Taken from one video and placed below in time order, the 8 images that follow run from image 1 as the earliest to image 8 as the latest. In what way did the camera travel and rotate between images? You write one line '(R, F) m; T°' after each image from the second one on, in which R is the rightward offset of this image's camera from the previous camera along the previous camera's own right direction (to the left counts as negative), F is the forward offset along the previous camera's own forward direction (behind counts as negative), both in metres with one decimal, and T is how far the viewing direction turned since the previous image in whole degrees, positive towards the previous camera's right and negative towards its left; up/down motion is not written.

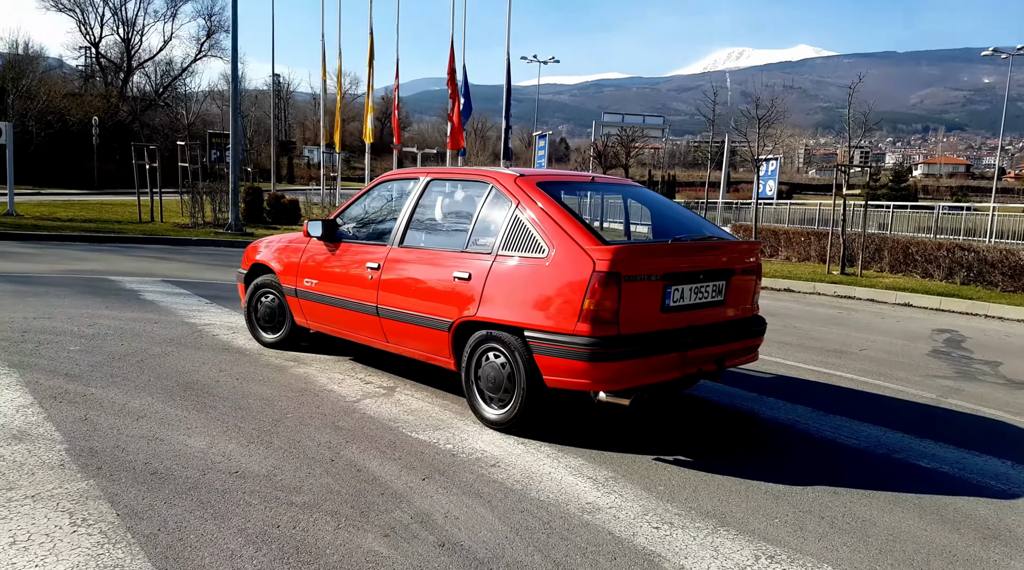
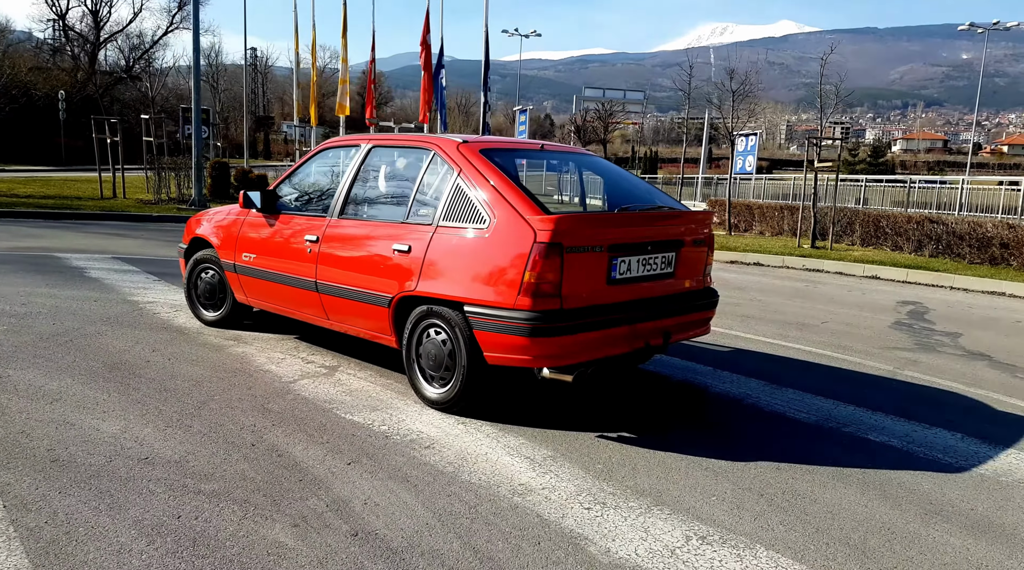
(+0.3, +0.3) m; +1°
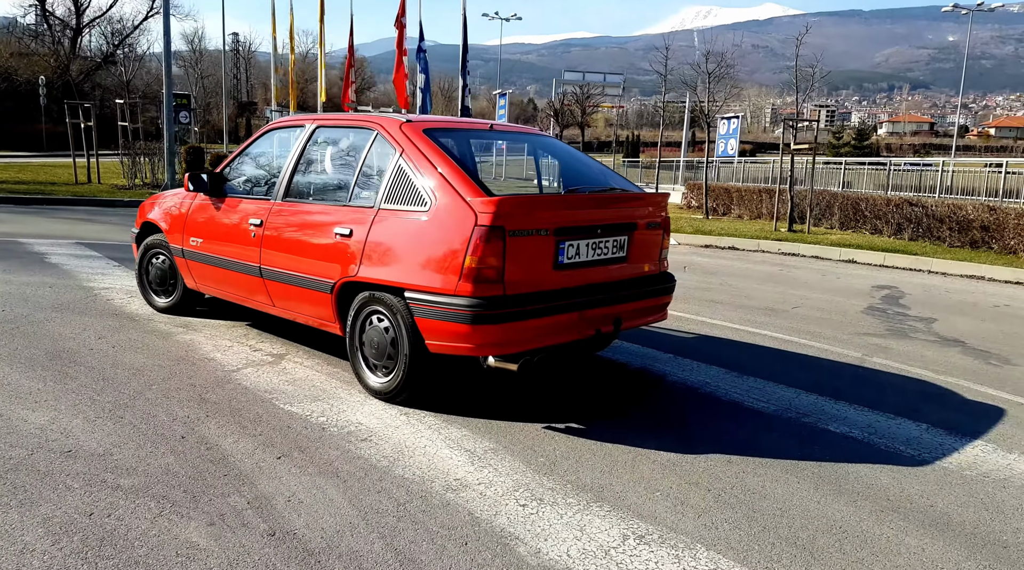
(+0.3, +0.2) m; +1°
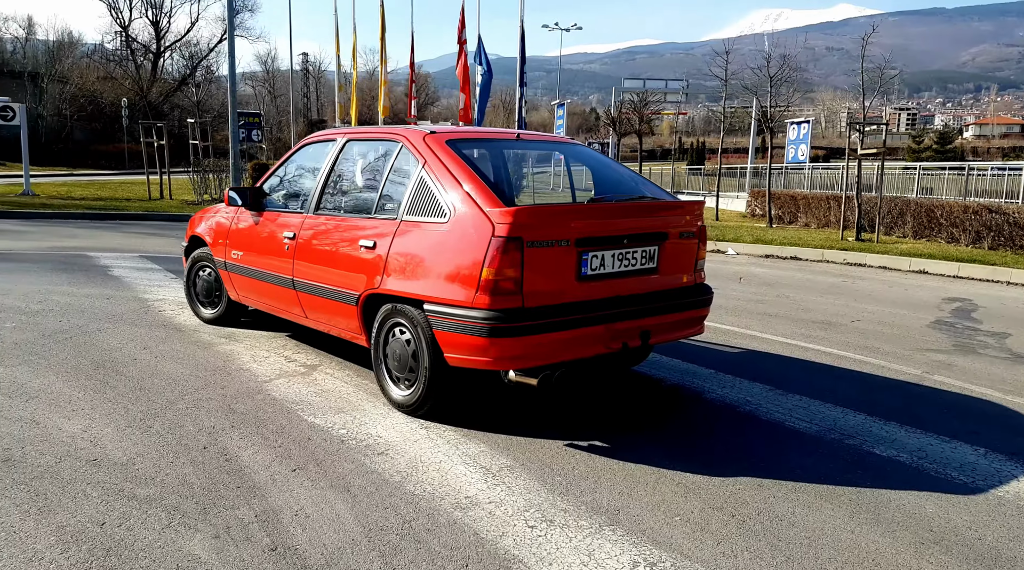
(+0.3, +0.1) m; -5°
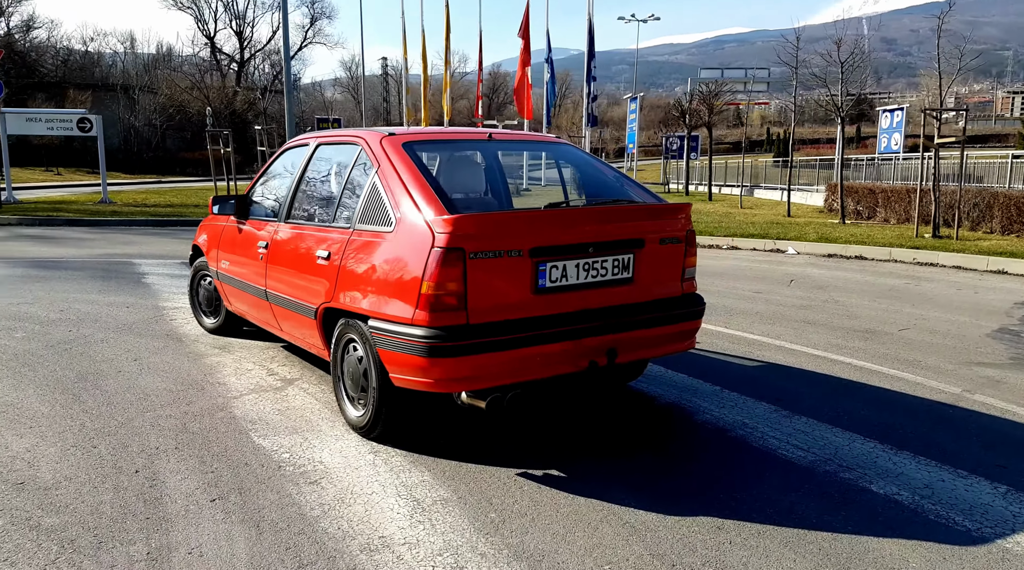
(+0.7, +0.4) m; -6°
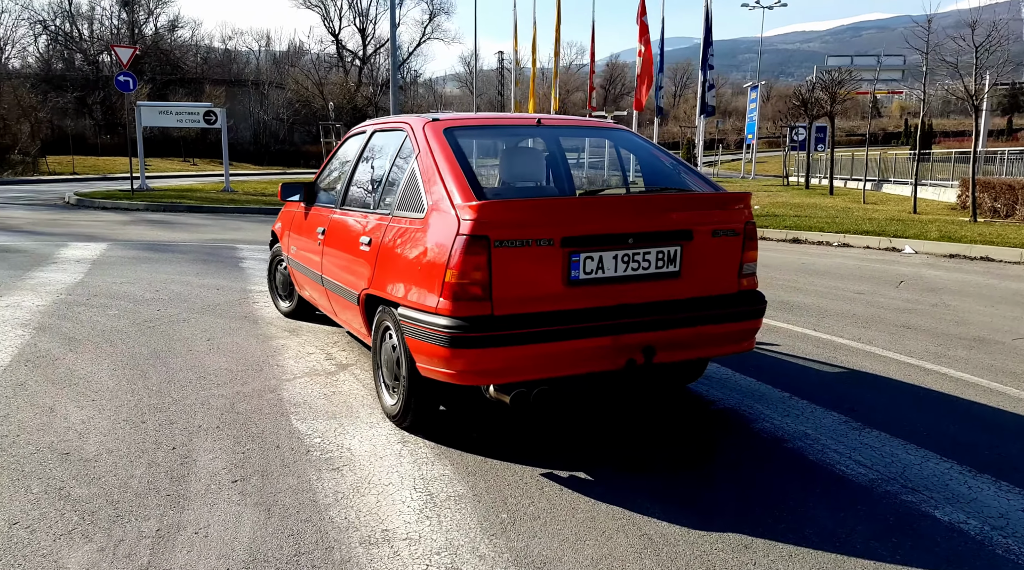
(+0.4, +0.2) m; -8°
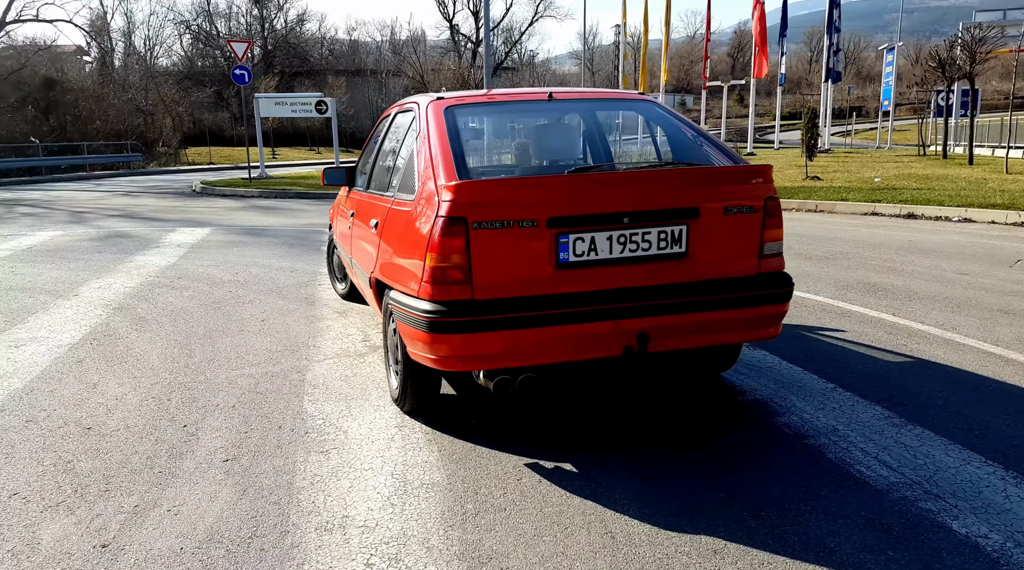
(+0.7, +0.2) m; -9°
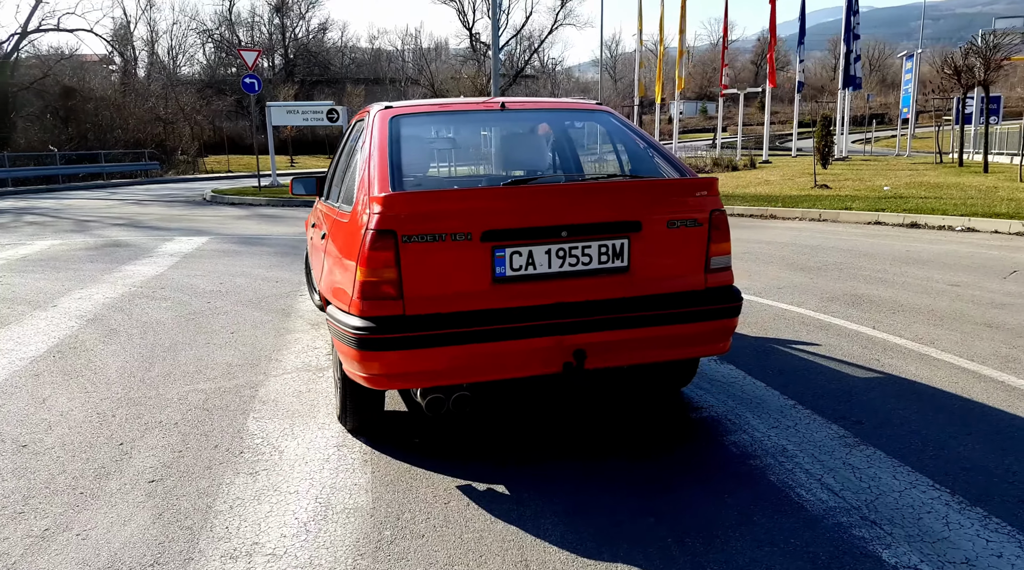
(+0.4, +0.1) m; -2°
